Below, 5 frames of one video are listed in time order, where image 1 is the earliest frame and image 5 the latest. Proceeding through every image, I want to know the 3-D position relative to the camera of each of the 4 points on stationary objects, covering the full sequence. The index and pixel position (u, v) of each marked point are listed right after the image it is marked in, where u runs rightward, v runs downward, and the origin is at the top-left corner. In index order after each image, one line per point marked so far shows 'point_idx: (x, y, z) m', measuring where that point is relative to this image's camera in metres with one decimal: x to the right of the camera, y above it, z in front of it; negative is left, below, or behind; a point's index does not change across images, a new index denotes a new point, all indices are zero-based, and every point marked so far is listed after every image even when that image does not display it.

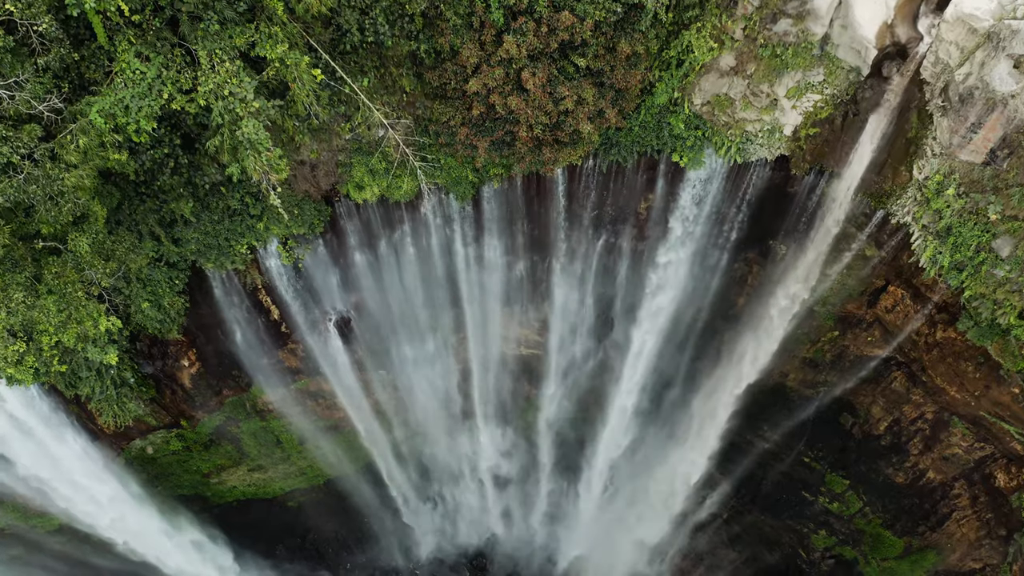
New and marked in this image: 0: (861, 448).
0: (+6.9, -3.4, +11.8) m
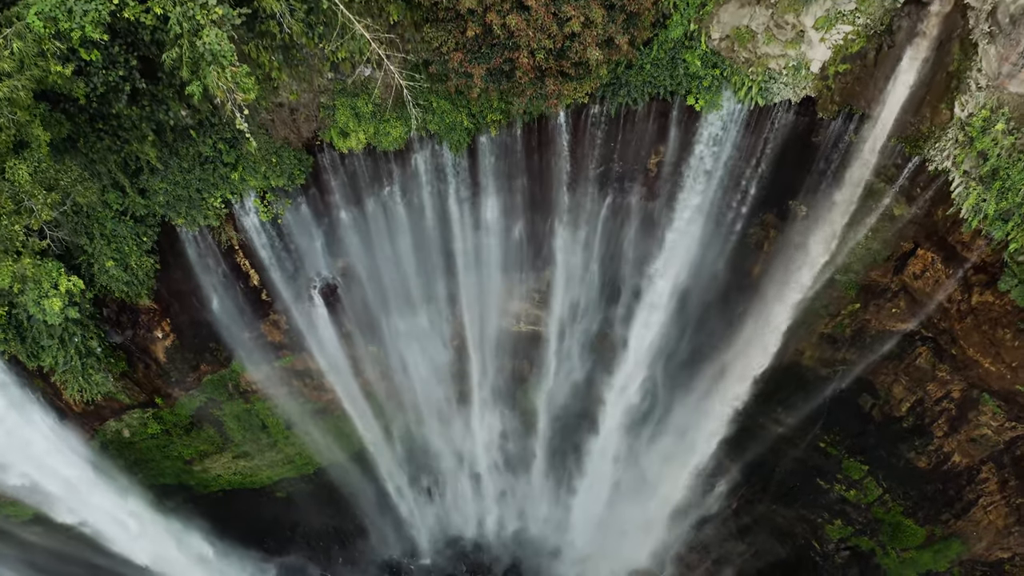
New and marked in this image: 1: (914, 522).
0: (+6.9, -2.7, +11.0) m
1: (+7.7, -4.6, +11.3) m
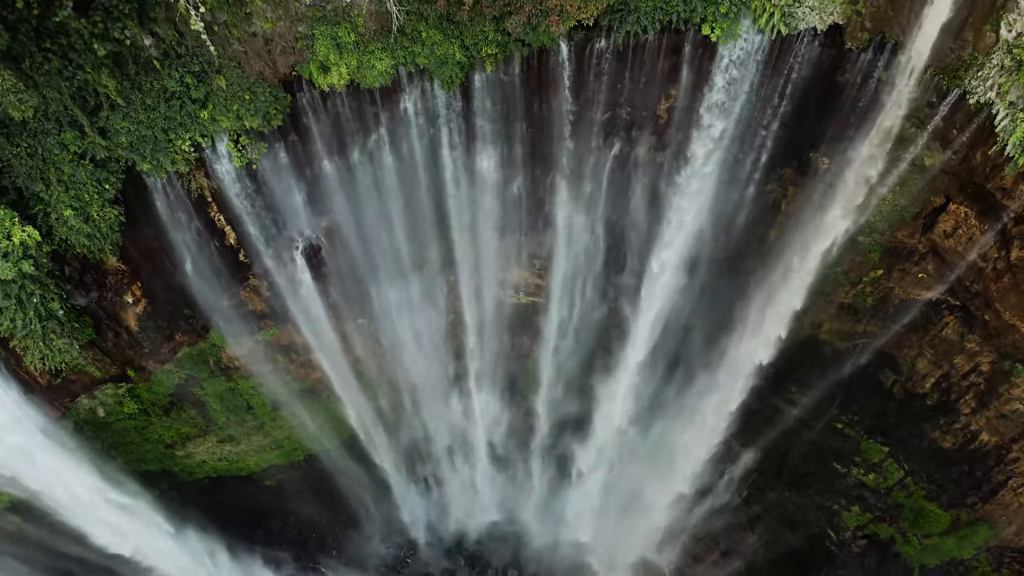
0: (+6.8, -2.1, +10.2) m
1: (+7.7, -4.0, +10.5) m
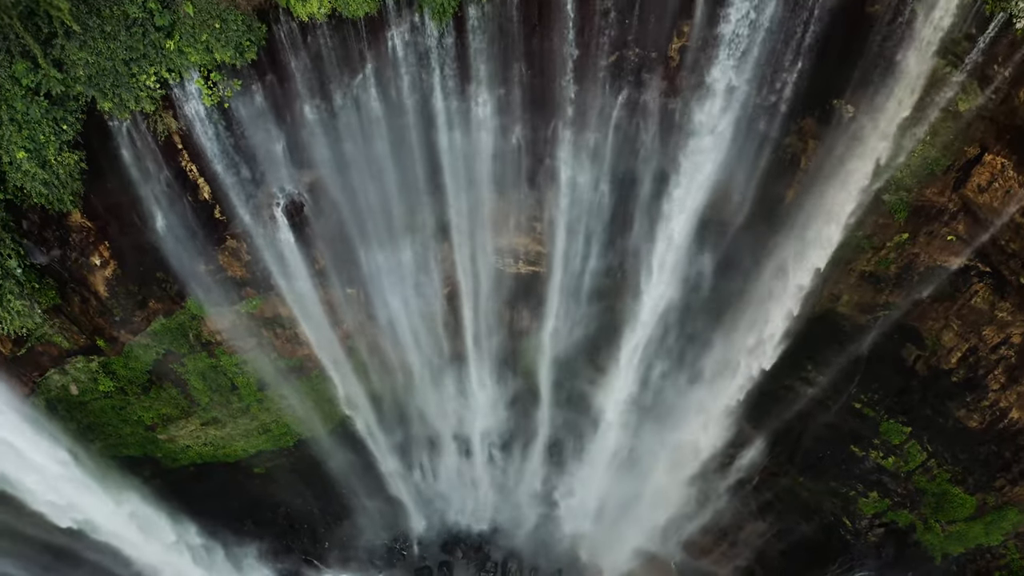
0: (+6.8, -1.5, +9.5) m
1: (+7.6, -3.3, +9.8) m
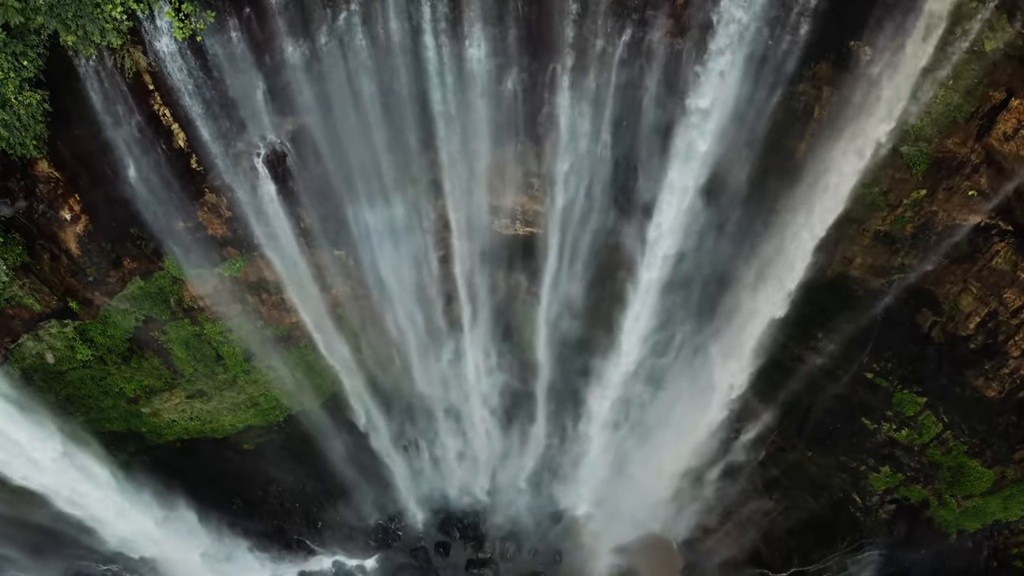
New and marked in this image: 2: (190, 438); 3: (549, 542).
0: (+6.8, -0.8, +9.0) m
1: (+7.6, -2.7, +9.3) m
2: (-6.3, -2.8, +11.2) m
3: (+0.8, -5.3, +12.2) m
